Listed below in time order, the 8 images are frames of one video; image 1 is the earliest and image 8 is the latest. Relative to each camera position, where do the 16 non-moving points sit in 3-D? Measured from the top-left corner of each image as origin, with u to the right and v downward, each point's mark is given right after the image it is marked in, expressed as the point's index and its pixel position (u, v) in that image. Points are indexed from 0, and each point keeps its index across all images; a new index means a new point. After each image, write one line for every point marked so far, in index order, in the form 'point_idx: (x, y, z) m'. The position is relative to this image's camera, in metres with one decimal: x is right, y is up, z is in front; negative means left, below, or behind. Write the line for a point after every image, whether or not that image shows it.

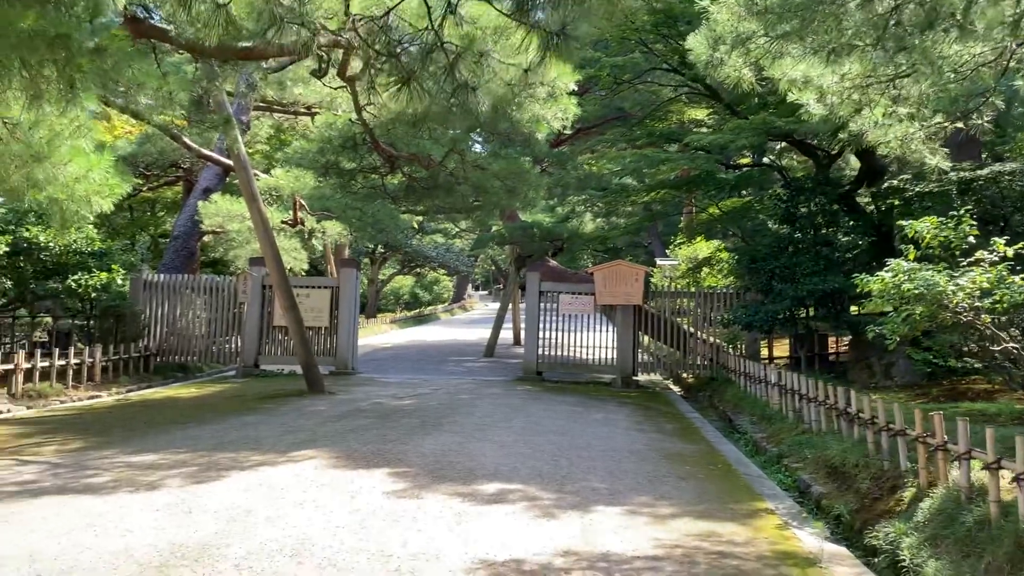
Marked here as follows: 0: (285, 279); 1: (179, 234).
0: (-2.7, +0.1, +10.5) m
1: (-5.9, +0.9, +15.2) m
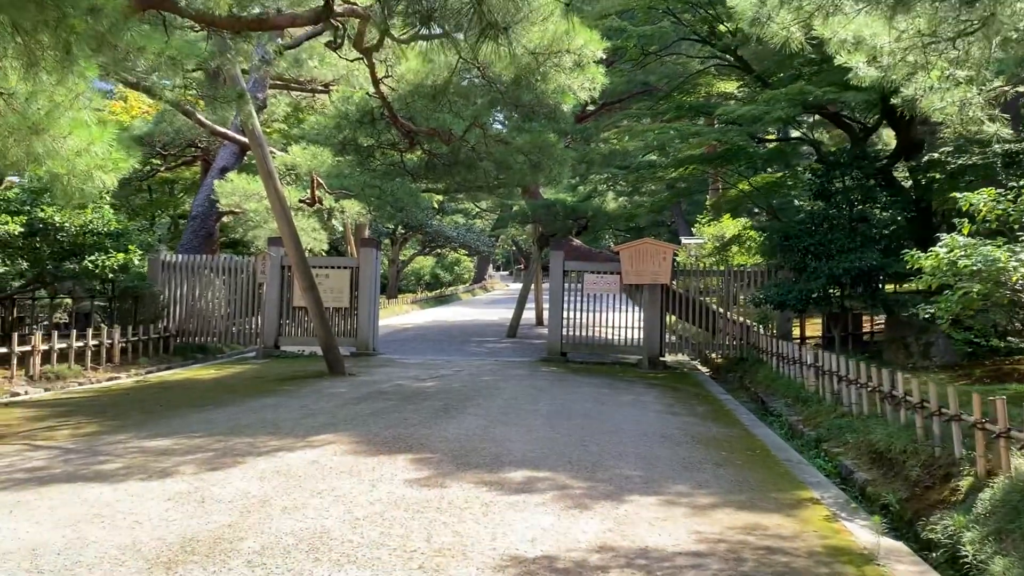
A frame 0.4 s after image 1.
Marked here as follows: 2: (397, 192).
0: (-2.5, +0.3, +10.3) m
1: (-5.5, +1.3, +15.1) m
2: (-1.6, +1.3, +11.7) m
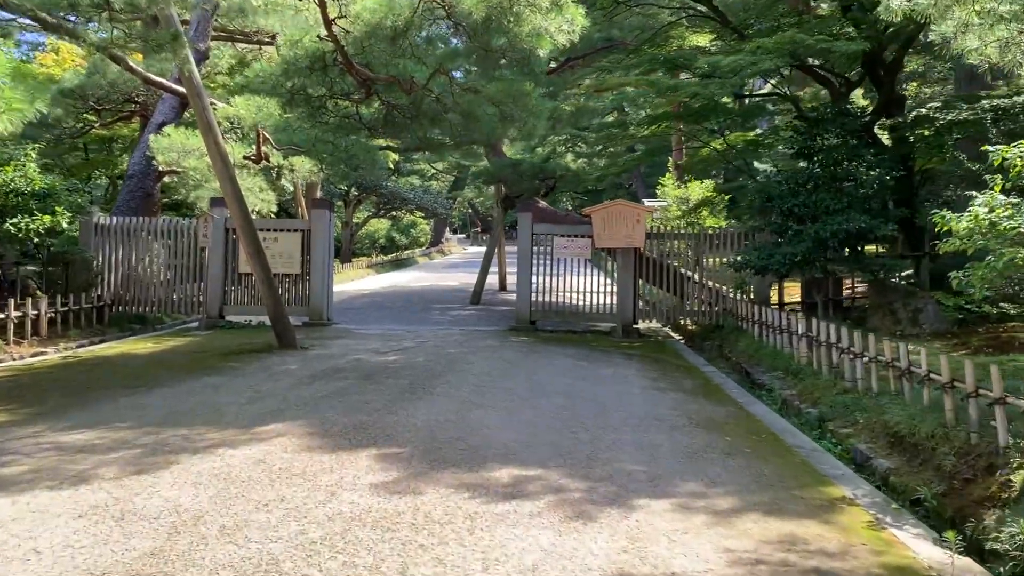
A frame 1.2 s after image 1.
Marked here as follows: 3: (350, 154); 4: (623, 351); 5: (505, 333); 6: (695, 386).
0: (-2.8, +0.7, +9.3) m
1: (-6.1, +1.8, +13.9) m
2: (-2.0, +1.8, +10.8) m
3: (-2.2, +1.9, +11.7) m
4: (+1.3, -0.7, +10.0) m
5: (-0.1, -0.6, +11.4) m
6: (+1.6, -0.9, +7.6) m
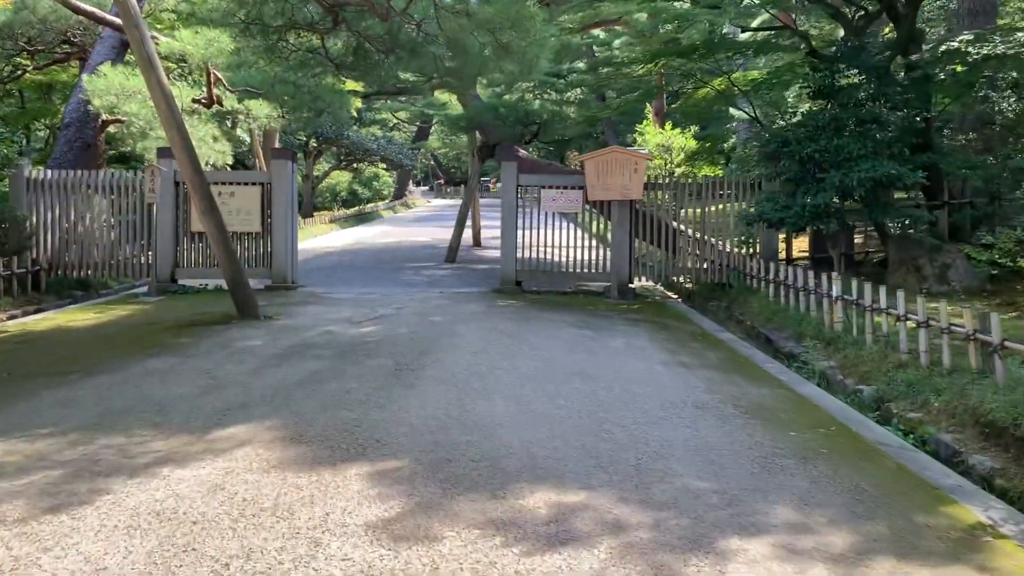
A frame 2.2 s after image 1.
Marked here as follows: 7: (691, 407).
0: (-2.9, +1.1, +8.1) m
1: (-6.4, +2.4, +12.5) m
2: (-2.2, +2.2, +9.6) m
3: (-2.4, +2.4, +10.5) m
4: (+1.2, -0.3, +9.0) m
5: (-0.2, -0.1, +10.4) m
6: (+1.6, -0.5, +6.6) m
7: (+1.0, -0.7, +4.9) m
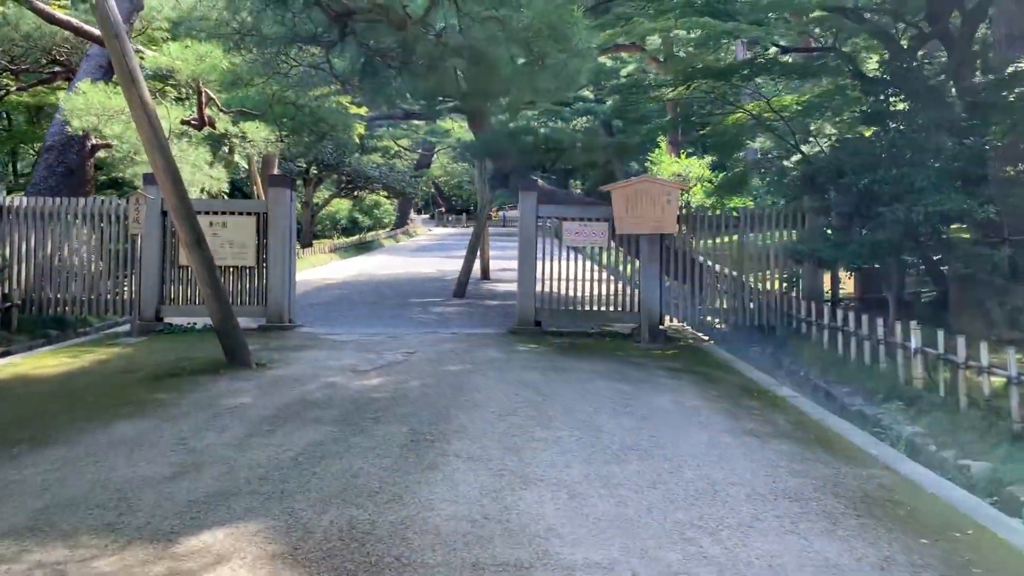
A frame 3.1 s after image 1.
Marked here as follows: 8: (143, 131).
0: (-2.7, +0.7, +7.2) m
1: (-6.1, +1.9, +11.6) m
2: (-1.9, +1.8, +8.7) m
3: (-2.2, +1.9, +9.6) m
4: (+1.4, -0.7, +8.0) m
5: (0.0, -0.5, +9.4) m
6: (+1.8, -0.9, +5.6) m
7: (+1.2, -0.9, +3.9) m
8: (-3.0, +1.3, +7.0) m
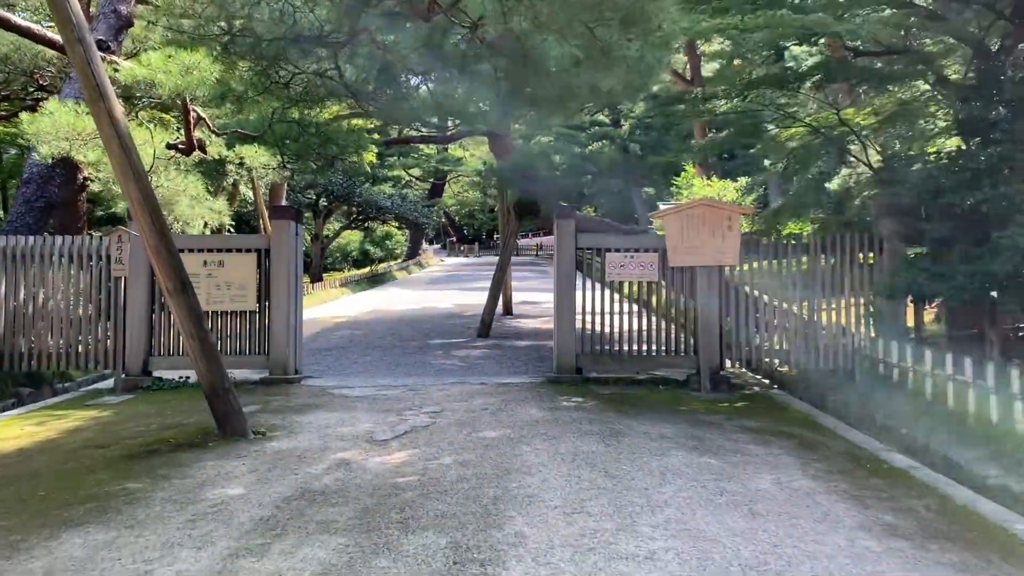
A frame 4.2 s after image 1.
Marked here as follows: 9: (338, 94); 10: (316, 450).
0: (-2.4, +0.3, +6.0) m
1: (-5.8, +1.3, +10.5) m
2: (-1.6, +1.4, +7.5) m
3: (-1.8, +1.5, +8.4) m
4: (+1.7, -1.0, +6.8) m
5: (+0.3, -0.9, +8.1) m
6: (+2.1, -1.1, +4.3) m
7: (+1.5, -1.2, +2.6) m
8: (-2.7, +0.9, +5.8) m
9: (-1.6, +1.8, +7.8) m
10: (-1.3, -1.1, +5.7) m
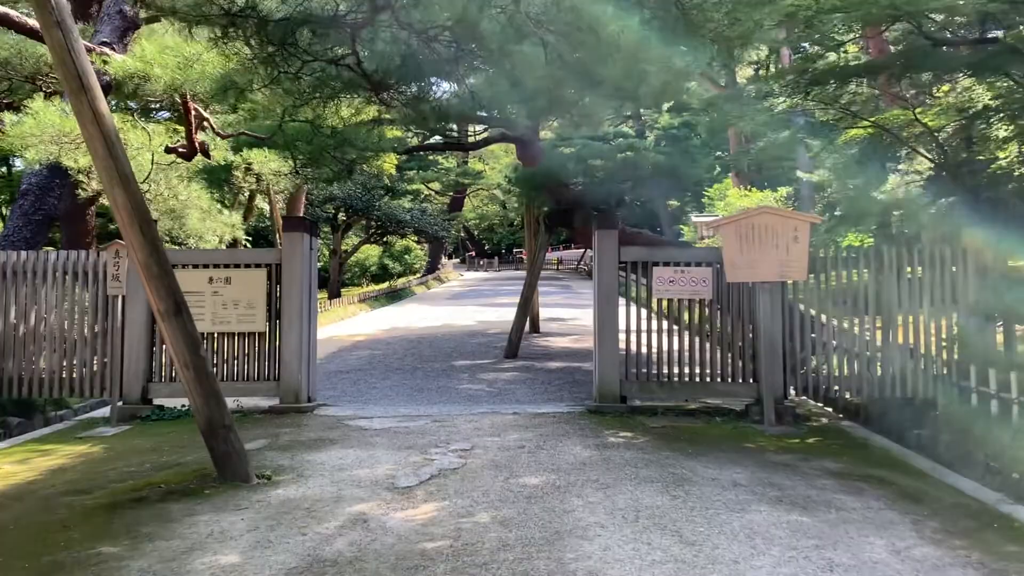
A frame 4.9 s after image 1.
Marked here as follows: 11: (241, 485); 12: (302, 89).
0: (-2.1, +0.2, +5.2) m
1: (-5.4, +1.1, +9.7) m
2: (-1.3, +1.2, +6.7) m
3: (-1.5, +1.3, +7.6) m
4: (+2.0, -1.2, +5.8) m
5: (+0.7, -1.1, +7.2) m
6: (+2.4, -1.2, +3.4) m
7: (+1.7, -1.2, +1.7) m
8: (-2.4, +0.8, +5.0) m
9: (-1.3, +1.7, +7.0) m
10: (-1.0, -1.2, +4.9) m
11: (-1.6, -1.2, +5.2) m
12: (-1.7, +1.6, +7.0) m
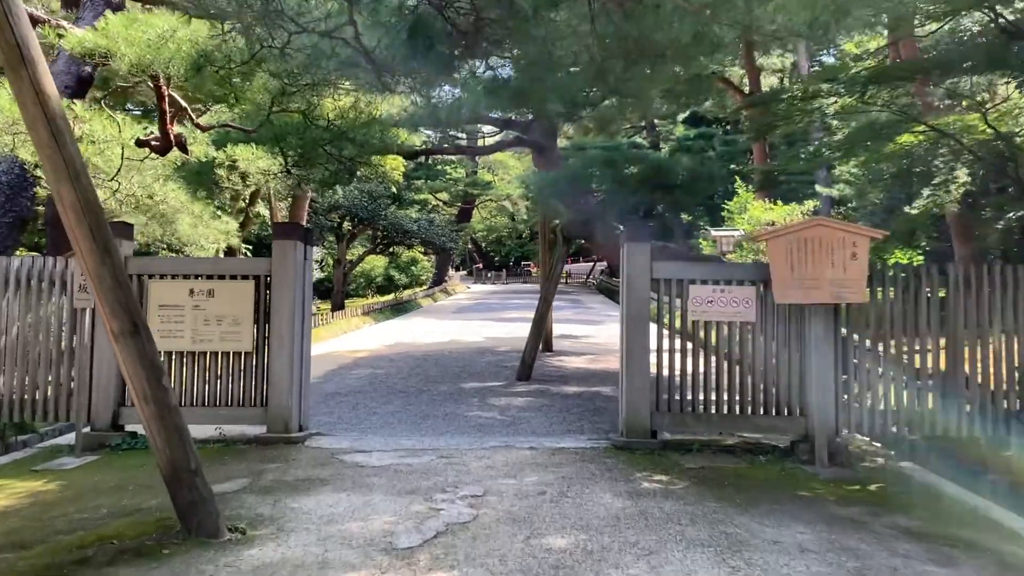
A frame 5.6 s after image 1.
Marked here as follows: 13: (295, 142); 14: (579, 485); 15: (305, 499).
0: (-2.0, +0.1, +4.3) m
1: (-5.3, +1.0, +8.9) m
2: (-1.2, +1.1, +5.9) m
3: (-1.4, +1.2, +6.8) m
4: (+2.1, -1.3, +4.9) m
5: (+0.8, -1.2, +6.3) m
6: (+2.5, -1.3, +2.5) m
7: (+1.8, -1.3, +0.8) m
8: (-2.3, +0.7, +4.2) m
9: (-1.1, +1.5, +6.2) m
10: (-0.9, -1.3, +4.0) m
11: (-1.5, -1.3, +4.4) m
12: (-1.5, +1.5, +6.2) m
13: (-1.7, +1.0, +6.8) m
14: (+0.4, -1.2, +5.5) m
15: (-1.3, -1.2, +5.2) m
